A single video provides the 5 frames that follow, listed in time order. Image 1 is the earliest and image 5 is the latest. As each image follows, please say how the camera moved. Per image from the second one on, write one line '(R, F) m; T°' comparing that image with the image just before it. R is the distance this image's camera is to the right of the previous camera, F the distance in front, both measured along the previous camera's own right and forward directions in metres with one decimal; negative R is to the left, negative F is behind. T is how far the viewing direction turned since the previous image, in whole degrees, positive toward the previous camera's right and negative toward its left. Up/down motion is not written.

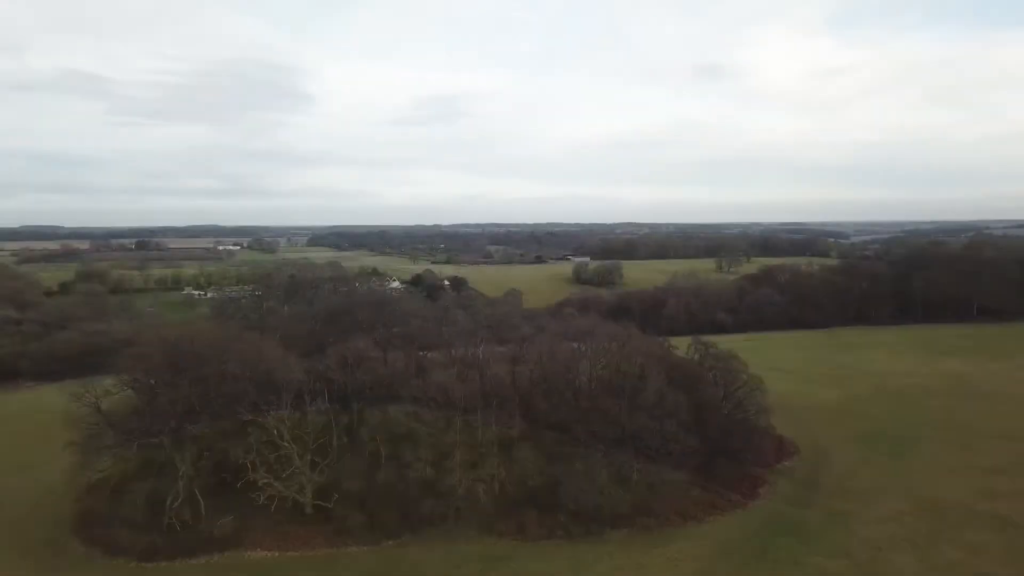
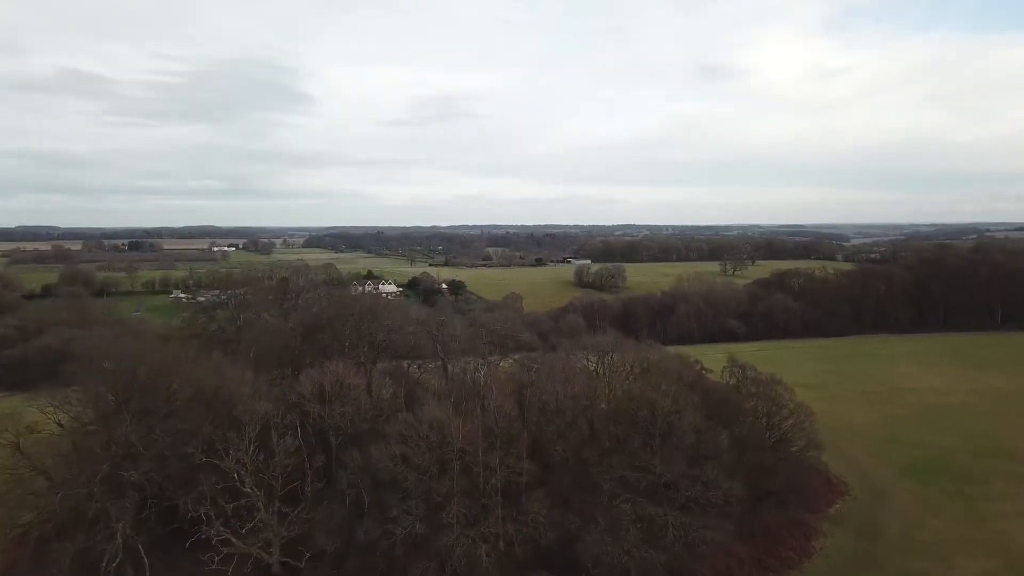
(-0.2, +3.6) m; 0°
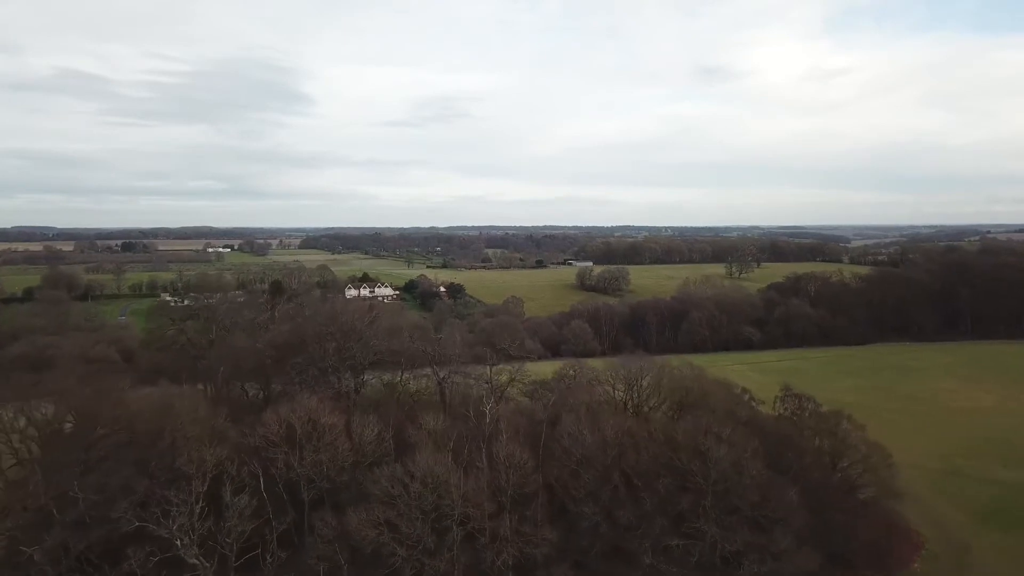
(-0.3, +3.7) m; 0°
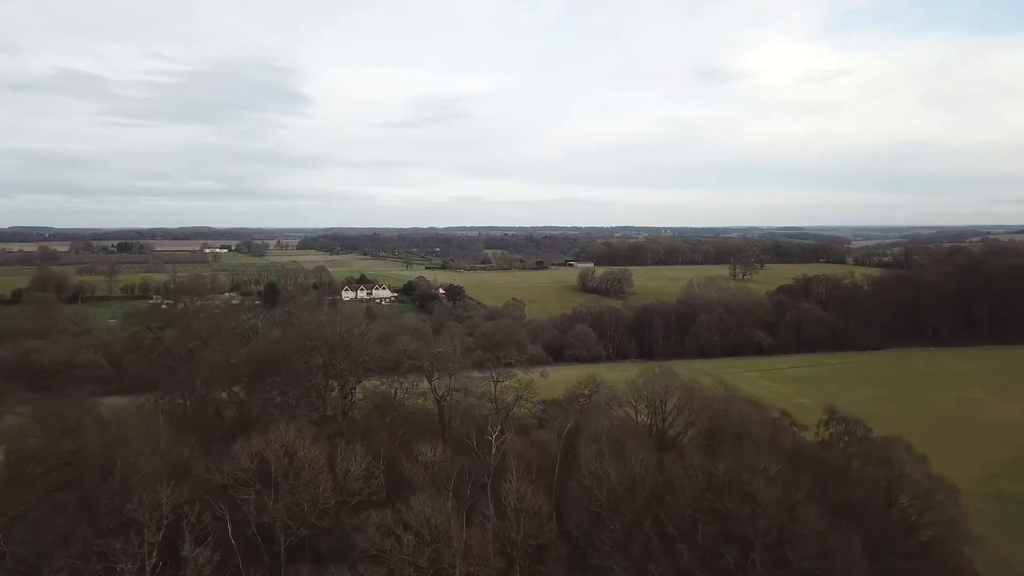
(-0.2, +2.2) m; 0°
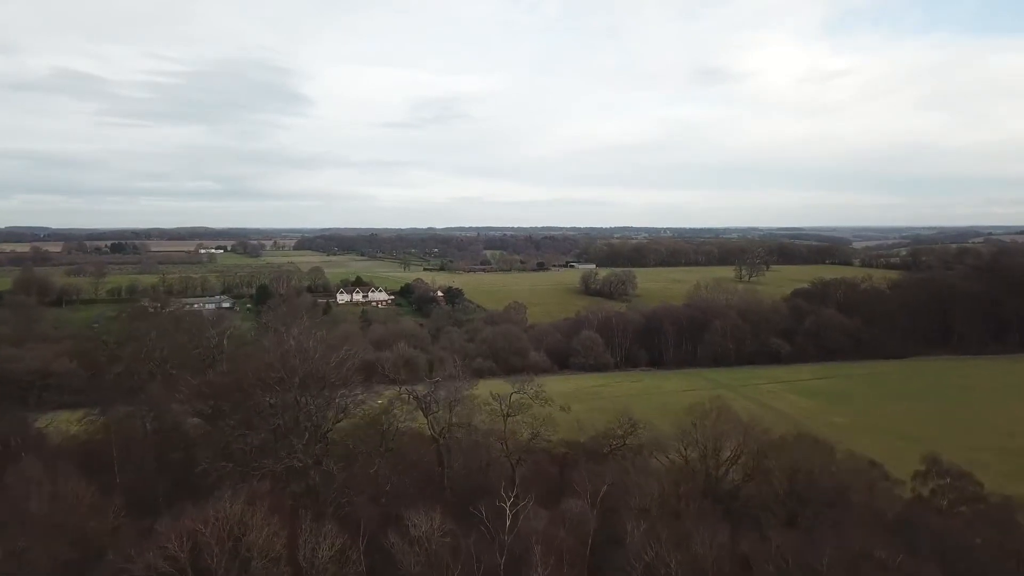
(-0.3, +3.4) m; 0°
